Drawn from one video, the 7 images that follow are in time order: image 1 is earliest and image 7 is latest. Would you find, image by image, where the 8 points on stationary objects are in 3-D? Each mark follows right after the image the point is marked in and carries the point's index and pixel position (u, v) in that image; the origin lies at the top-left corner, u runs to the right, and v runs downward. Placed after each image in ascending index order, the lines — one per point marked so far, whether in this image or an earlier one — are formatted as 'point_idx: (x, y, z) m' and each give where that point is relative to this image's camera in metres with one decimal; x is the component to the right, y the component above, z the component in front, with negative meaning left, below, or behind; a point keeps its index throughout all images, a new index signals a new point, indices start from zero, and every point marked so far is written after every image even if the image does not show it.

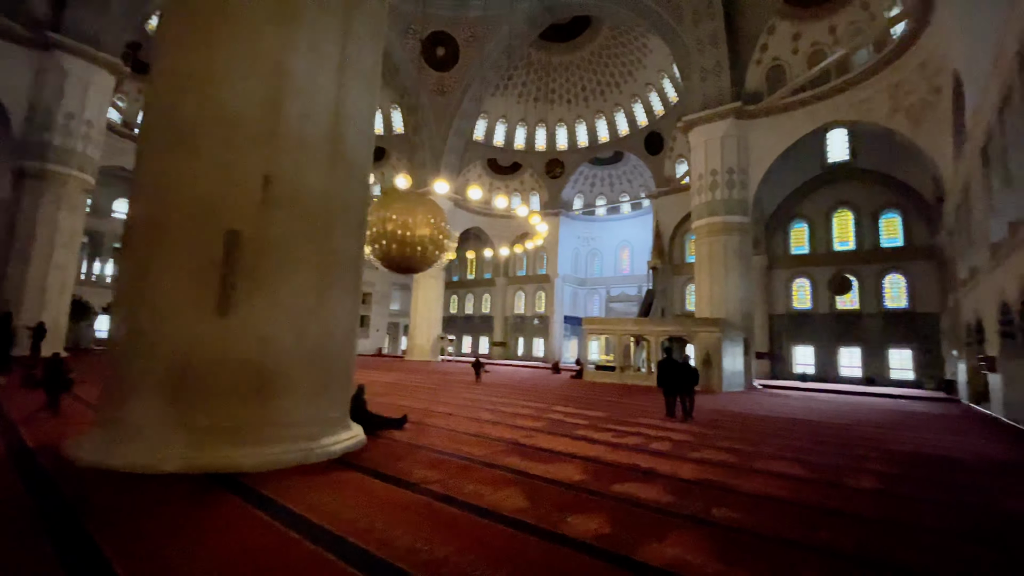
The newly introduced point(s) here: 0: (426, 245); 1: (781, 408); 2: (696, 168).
0: (-1.9, +1.0, +10.4) m
1: (+4.5, -2.0, +7.8) m
2: (+5.3, +3.4, +13.4) m
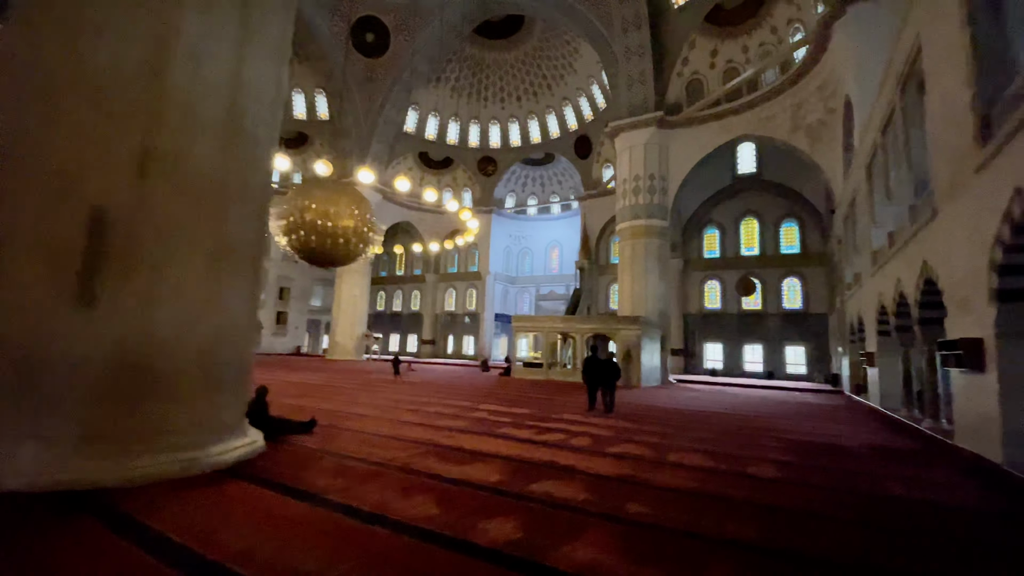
0: (-3.4, +1.1, +9.9) m
1: (+3.2, -2.0, +8.2) m
2: (+3.2, +3.4, +13.9) m
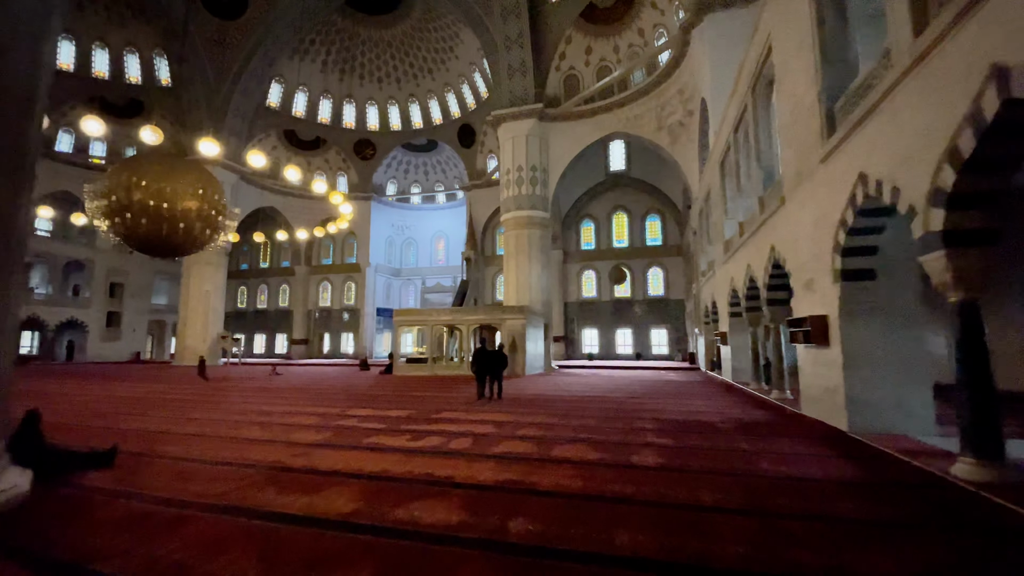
0: (-5.7, +1.2, +8.3) m
1: (+1.1, -1.8, +8.4) m
2: (-0.2, +3.7, +13.8) m
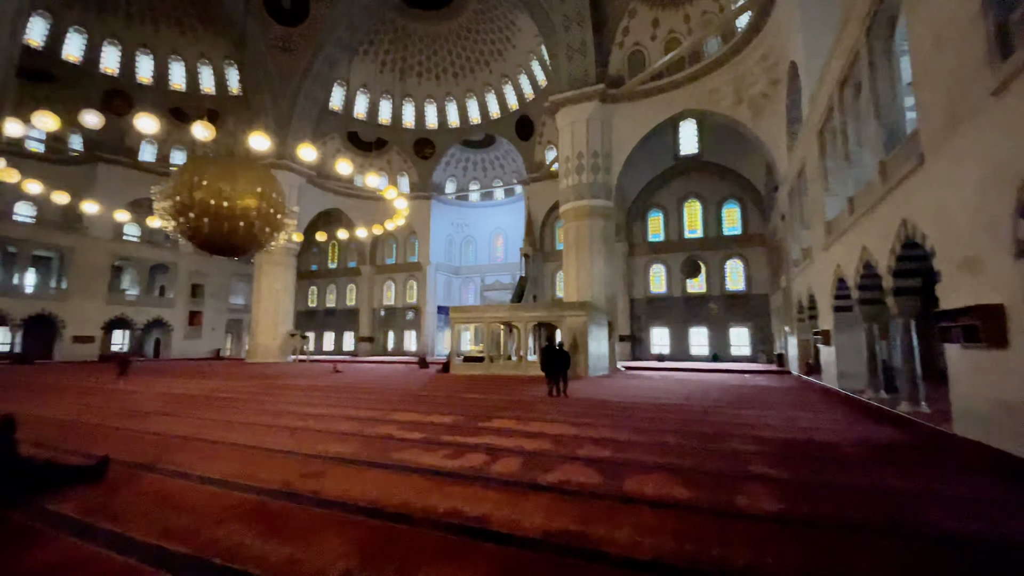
0: (-4.7, +1.3, +8.3) m
1: (+2.1, -1.6, +7.4) m
2: (+1.4, +3.8, +13.0) m
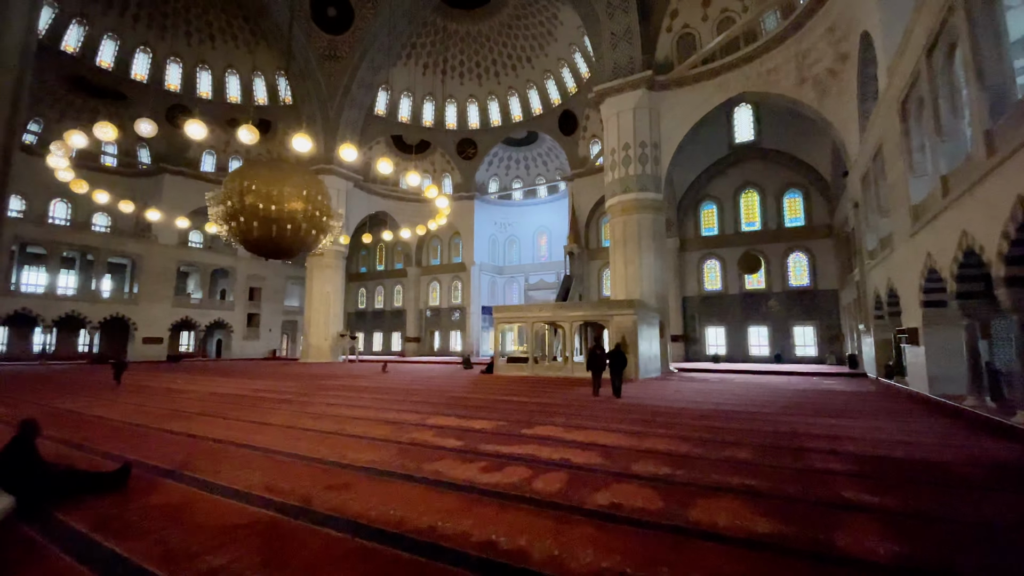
0: (-4.0, +1.2, +8.4) m
1: (+2.8, -1.6, +6.9) m
2: (+2.6, +3.9, +12.5) m
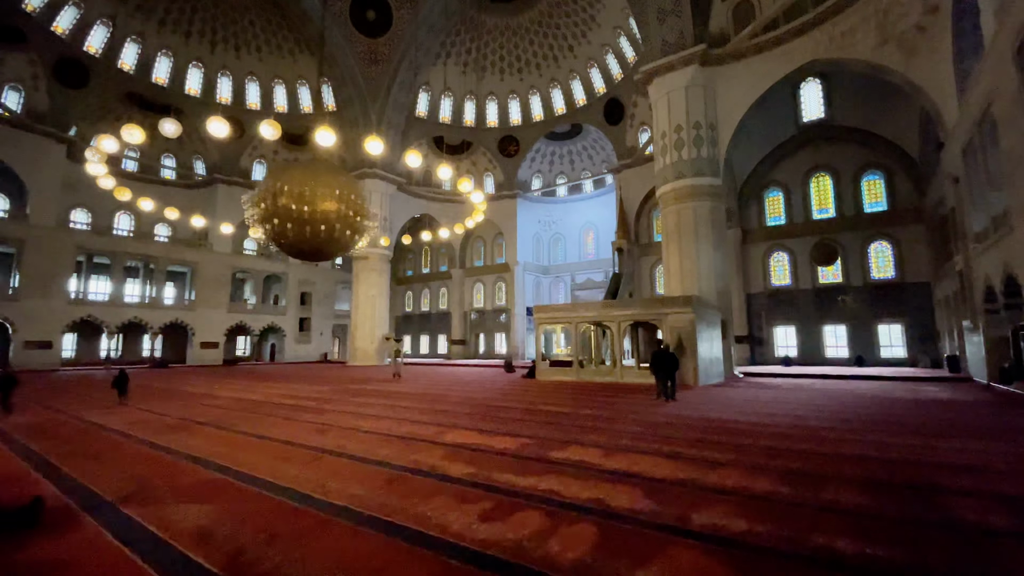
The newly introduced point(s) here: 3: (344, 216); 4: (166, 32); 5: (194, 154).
0: (-3.3, +1.2, +8.1) m
1: (+3.3, -1.5, +5.8) m
2: (+3.5, +4.0, +11.5) m
3: (-3.4, +1.4, +9.4) m
4: (-12.1, +9.0, +16.5) m
5: (-12.7, +5.3, +18.7) m
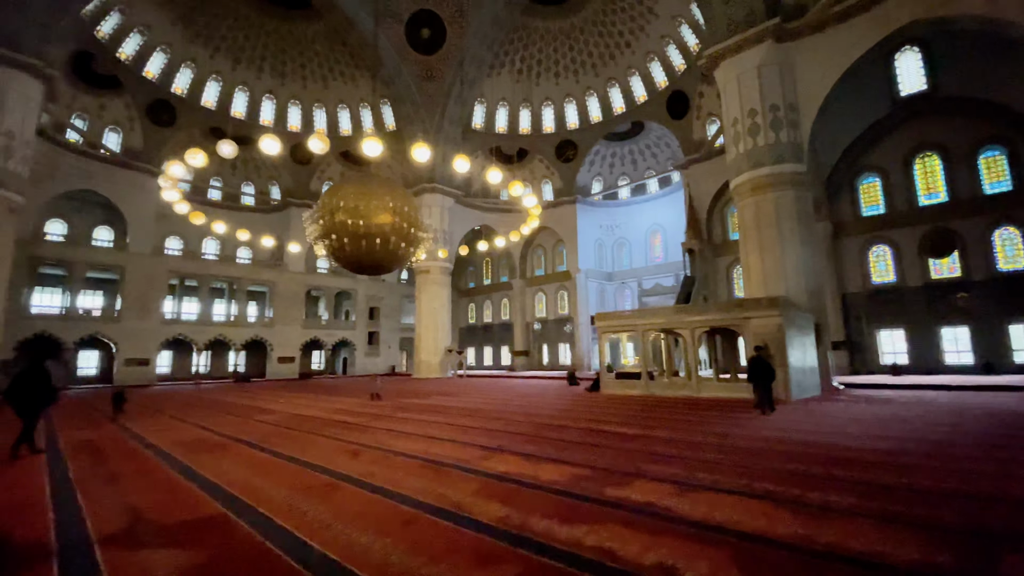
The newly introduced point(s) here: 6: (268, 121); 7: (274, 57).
0: (-2.4, +1.0, +8.0) m
1: (+3.9, -1.4, +4.8) m
2: (+4.8, +3.9, +10.4) m
3: (-2.3, +1.2, +9.3) m
4: (-10.2, +8.3, +17.7) m
5: (-10.3, +4.6, +19.9) m
6: (-9.8, +6.7, +18.8) m
7: (-9.1, +8.8, +17.8) m
